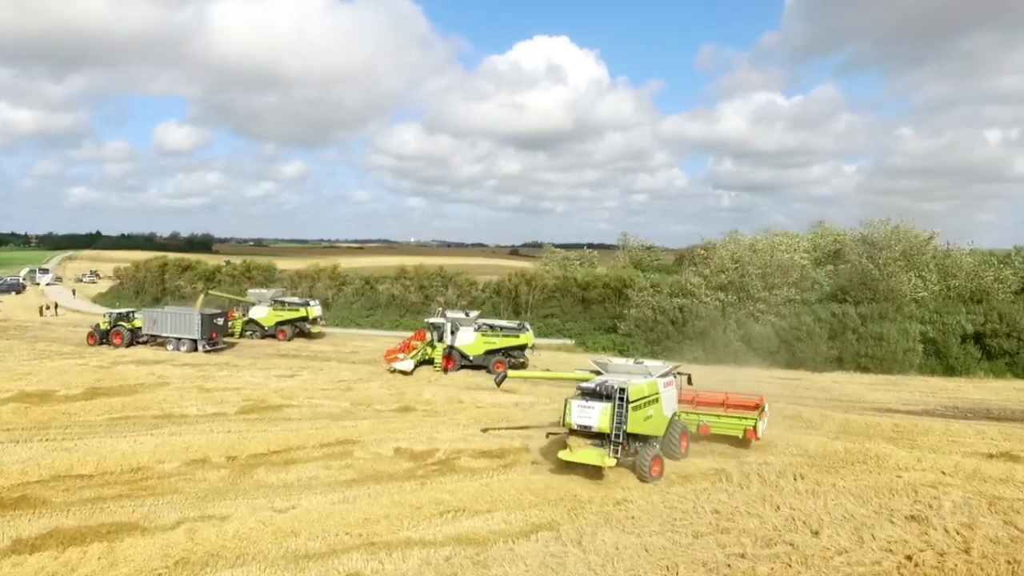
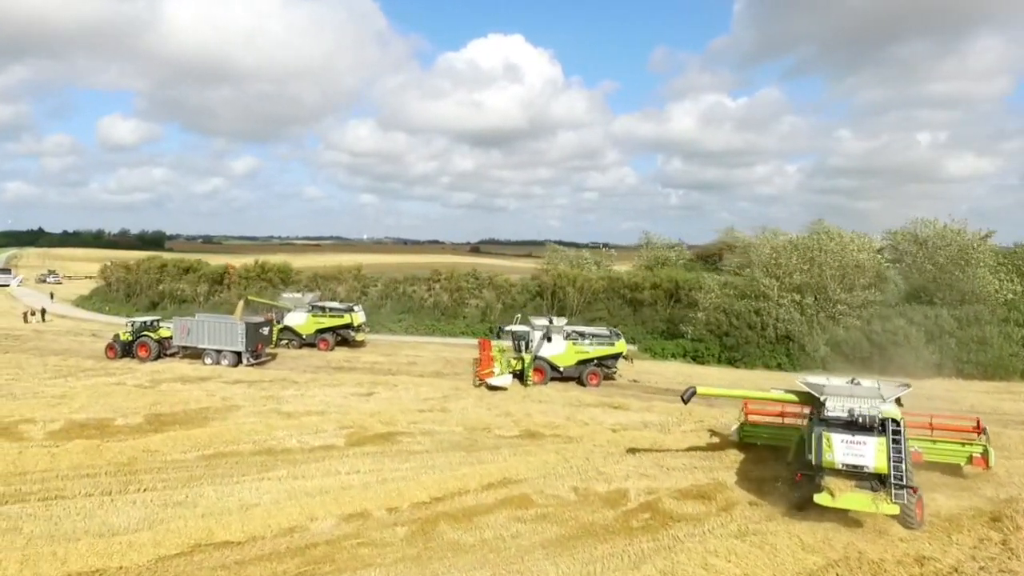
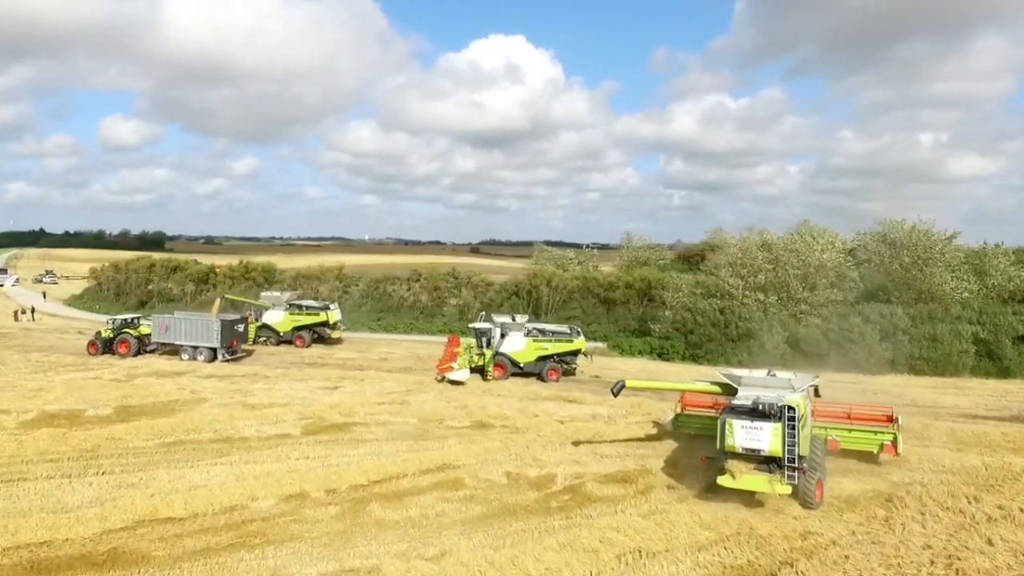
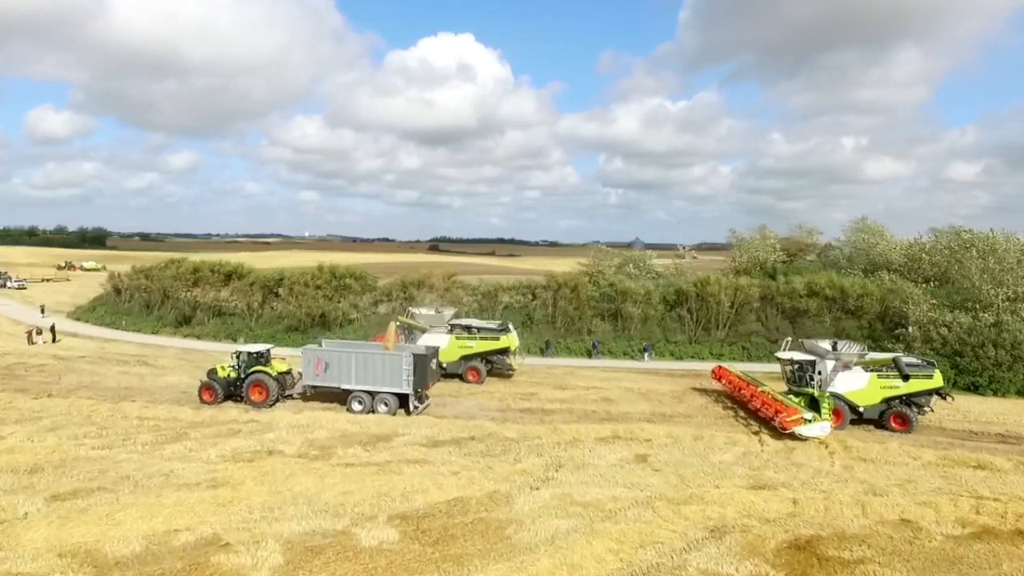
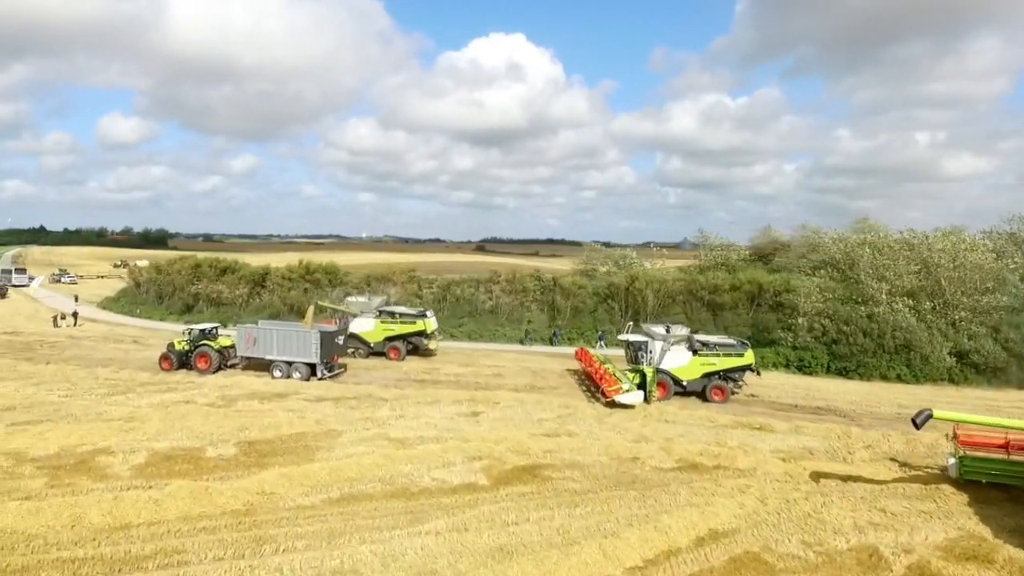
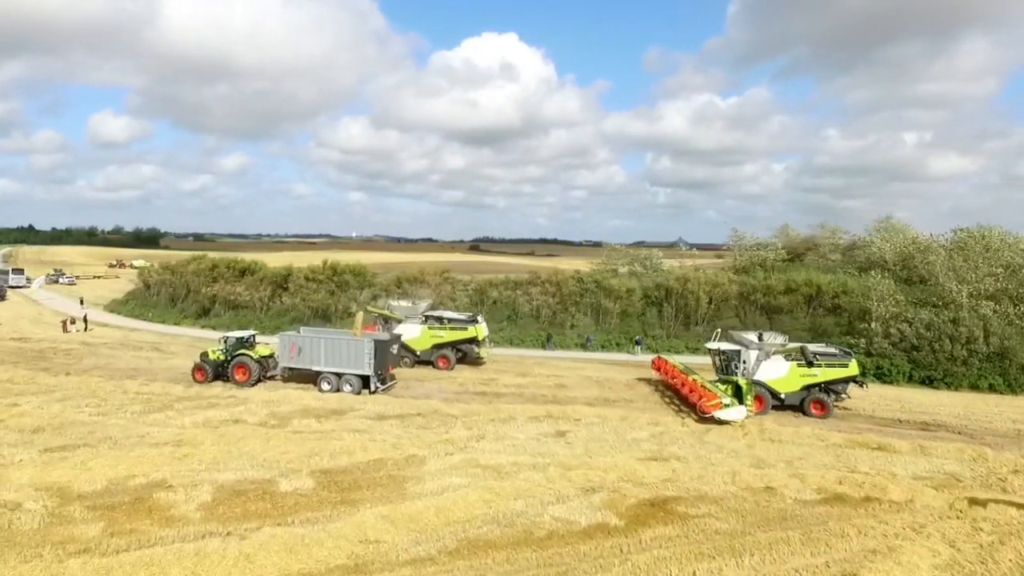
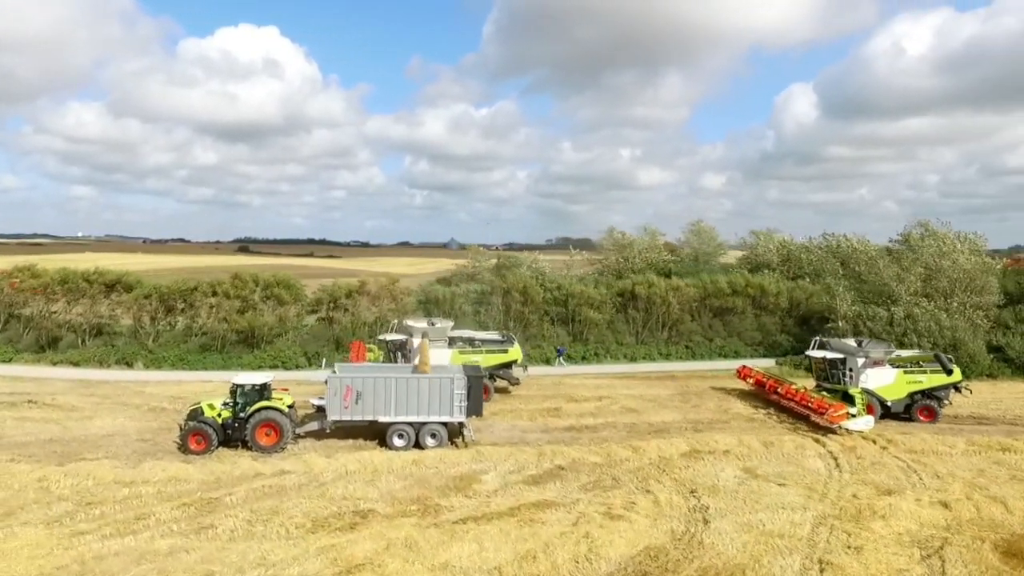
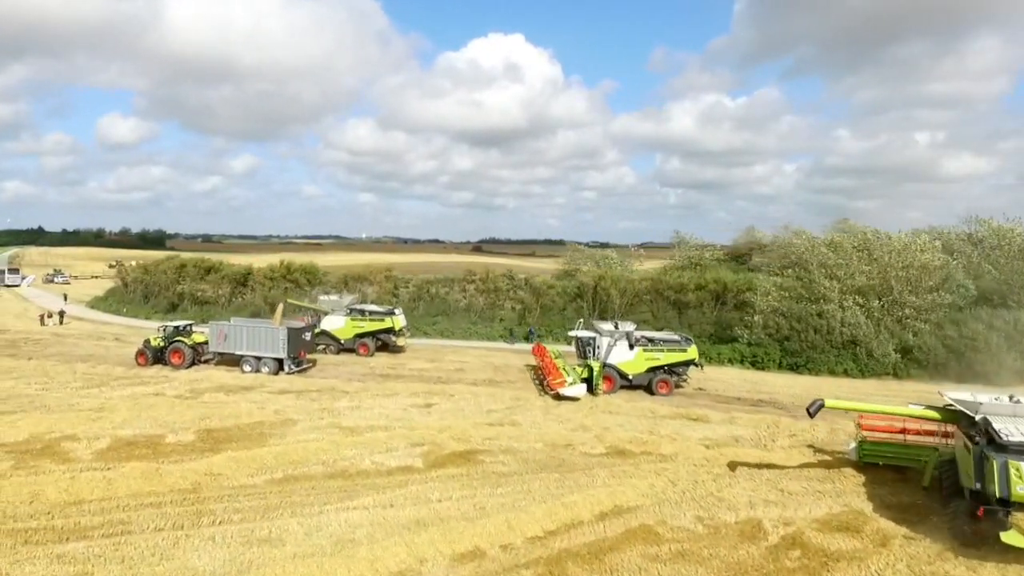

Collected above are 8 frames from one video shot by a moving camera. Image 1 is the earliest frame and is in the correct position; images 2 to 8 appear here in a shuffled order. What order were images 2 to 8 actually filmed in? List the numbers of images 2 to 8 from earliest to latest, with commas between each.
3, 2, 8, 5, 6, 4, 7
